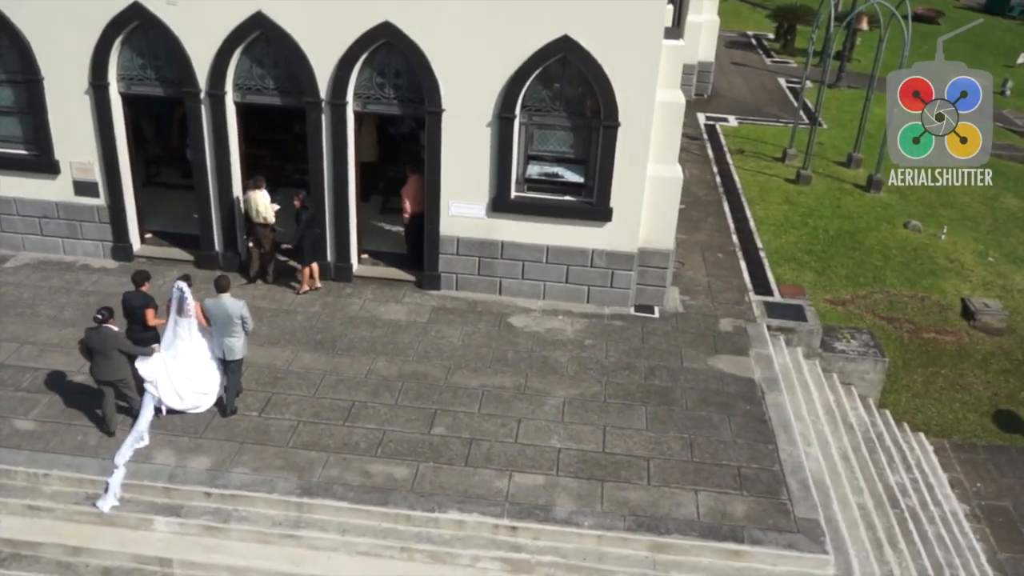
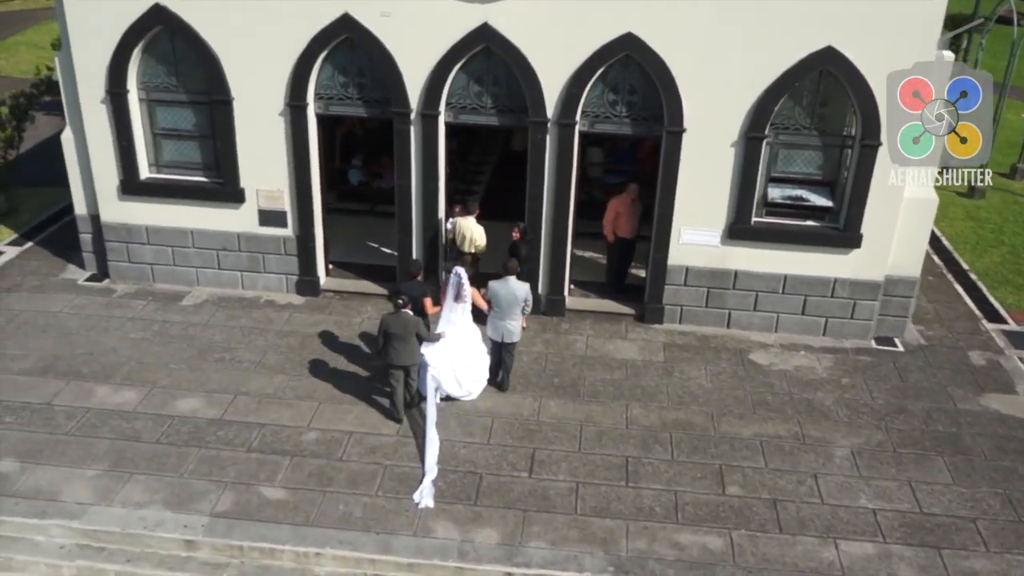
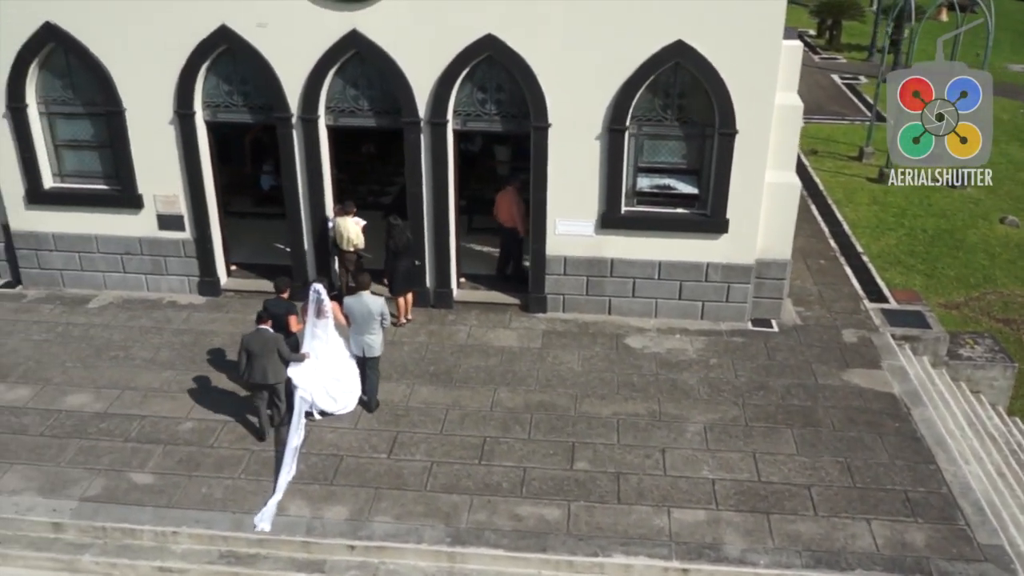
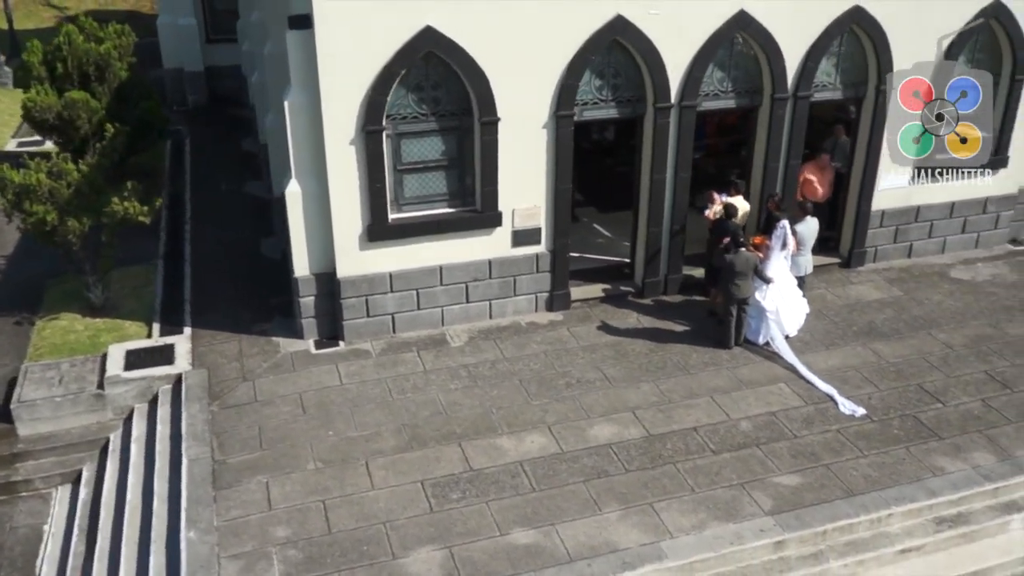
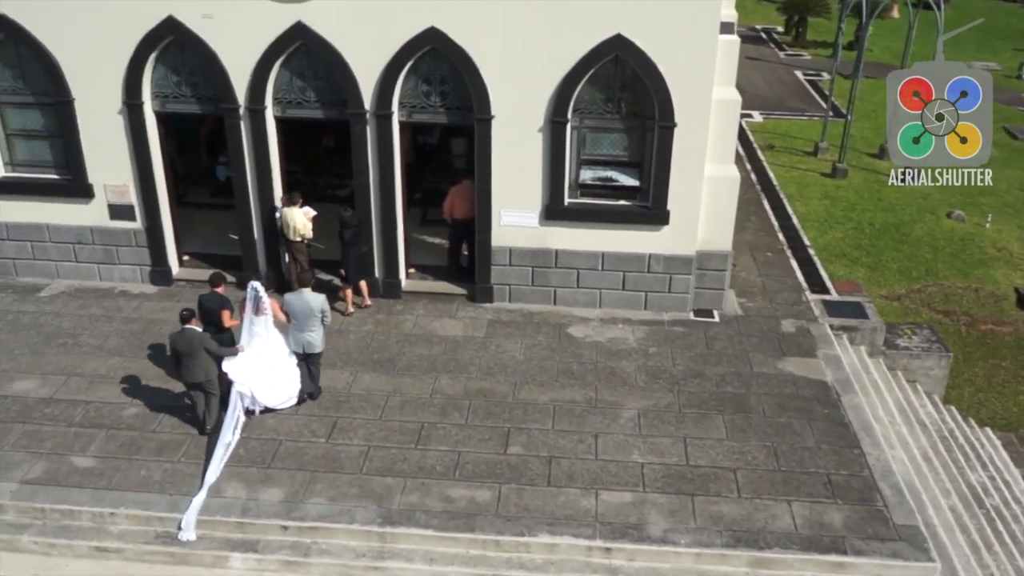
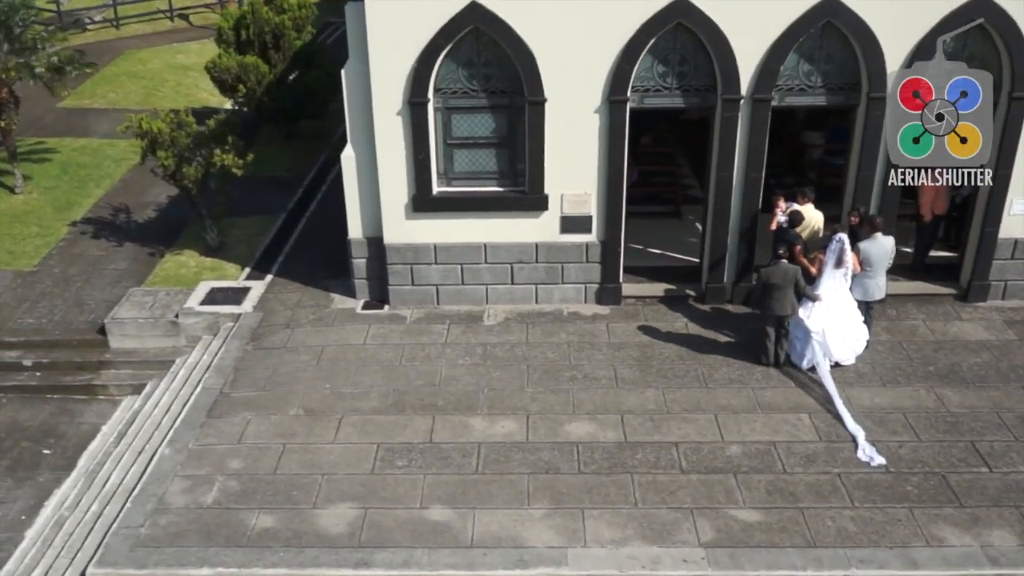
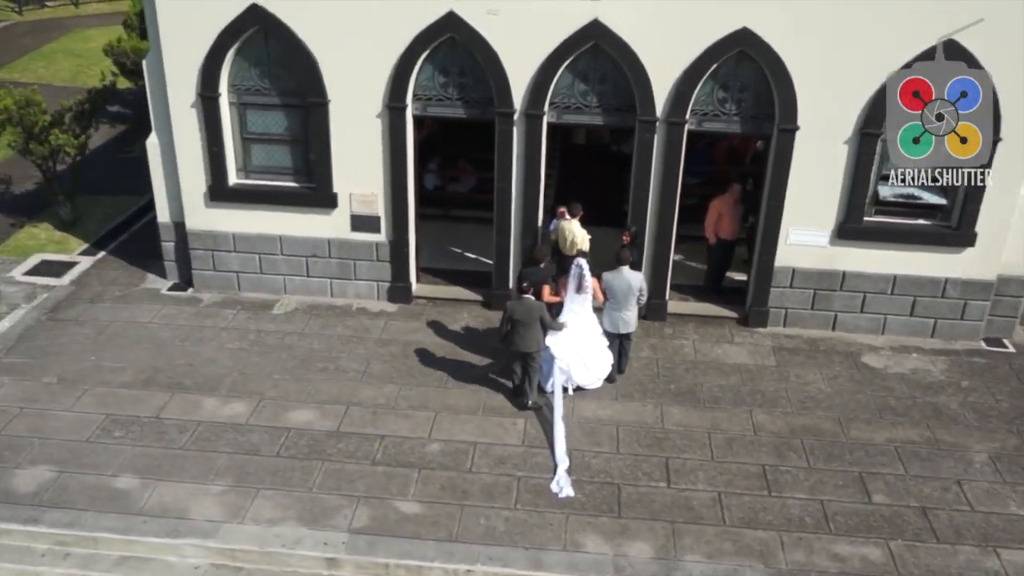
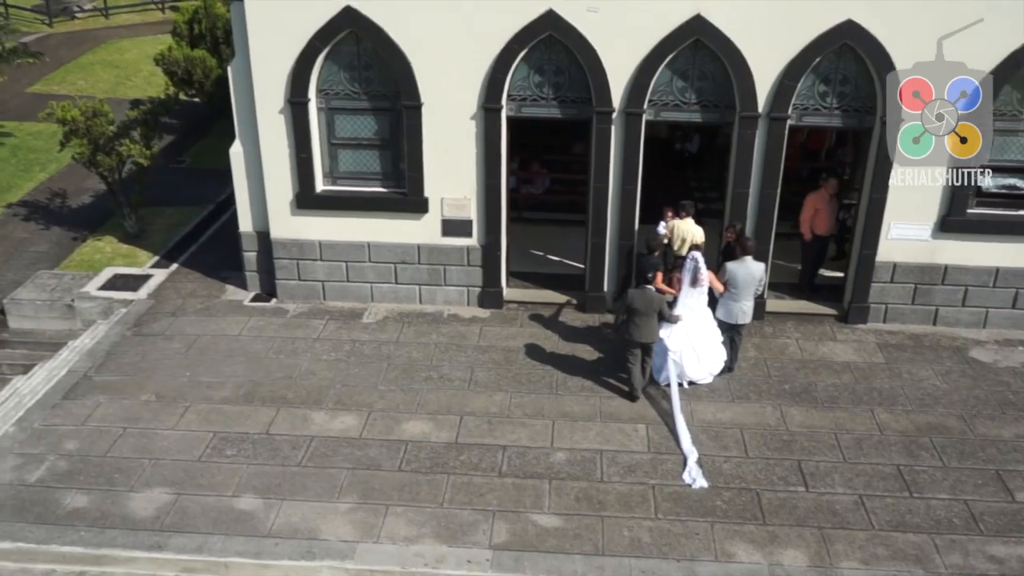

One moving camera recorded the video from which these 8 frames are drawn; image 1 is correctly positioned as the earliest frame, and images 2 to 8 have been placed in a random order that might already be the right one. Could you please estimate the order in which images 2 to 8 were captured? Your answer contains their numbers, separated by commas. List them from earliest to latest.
5, 3, 2, 7, 8, 6, 4
